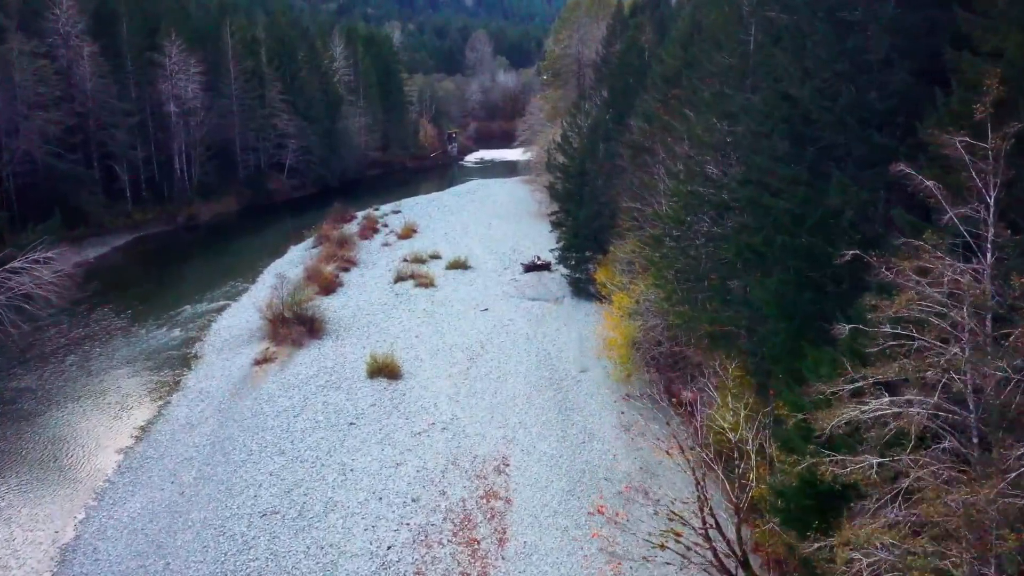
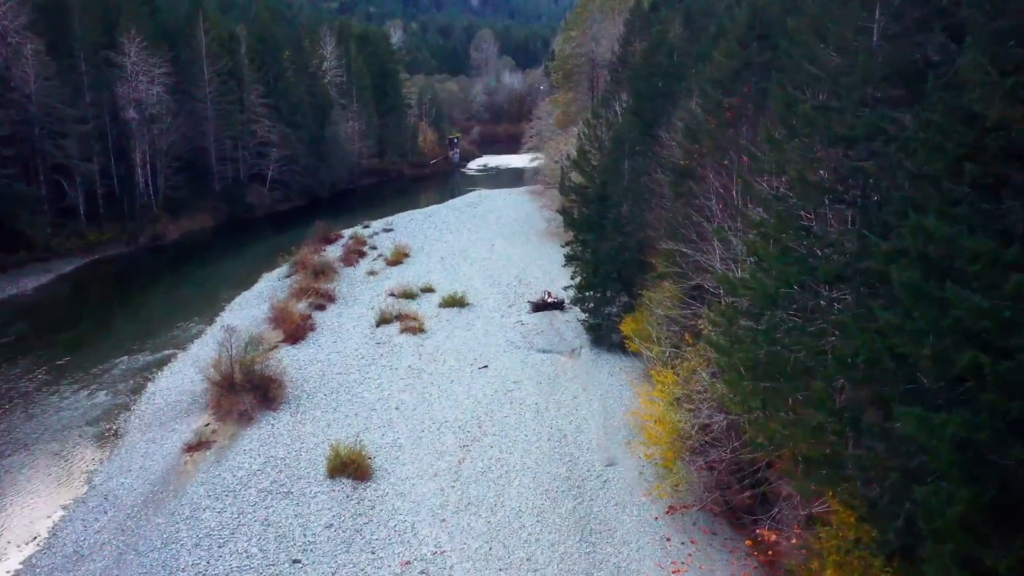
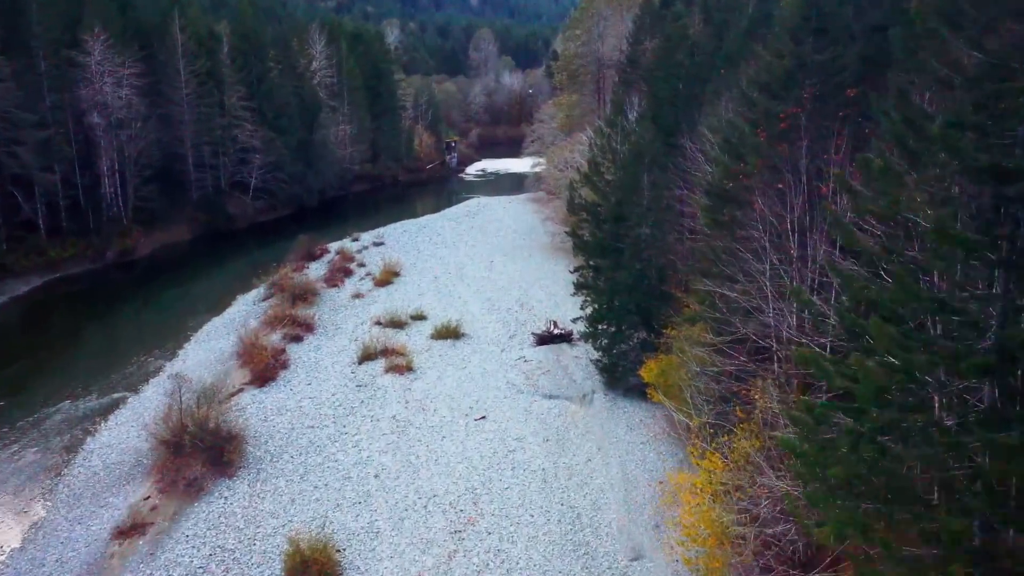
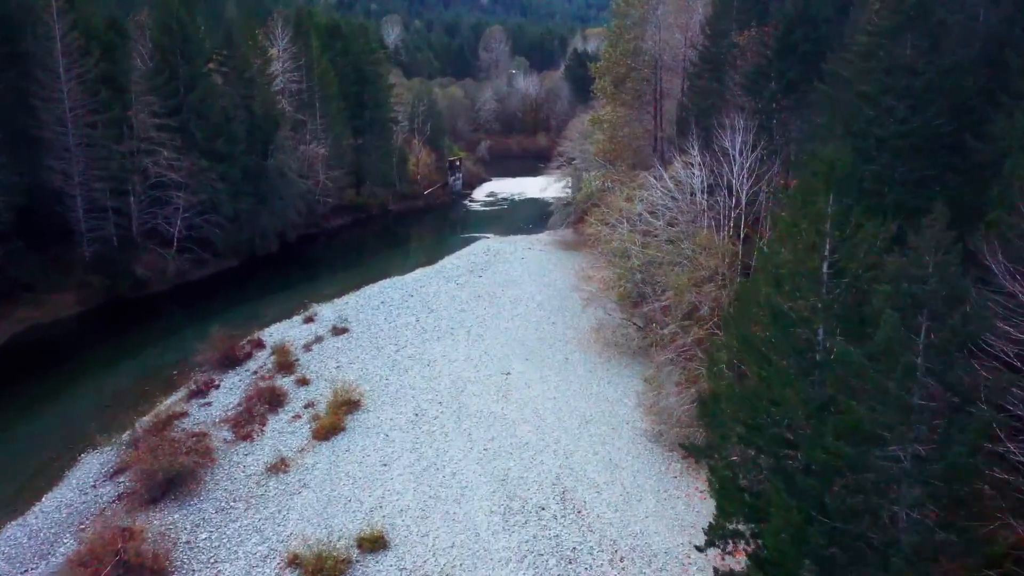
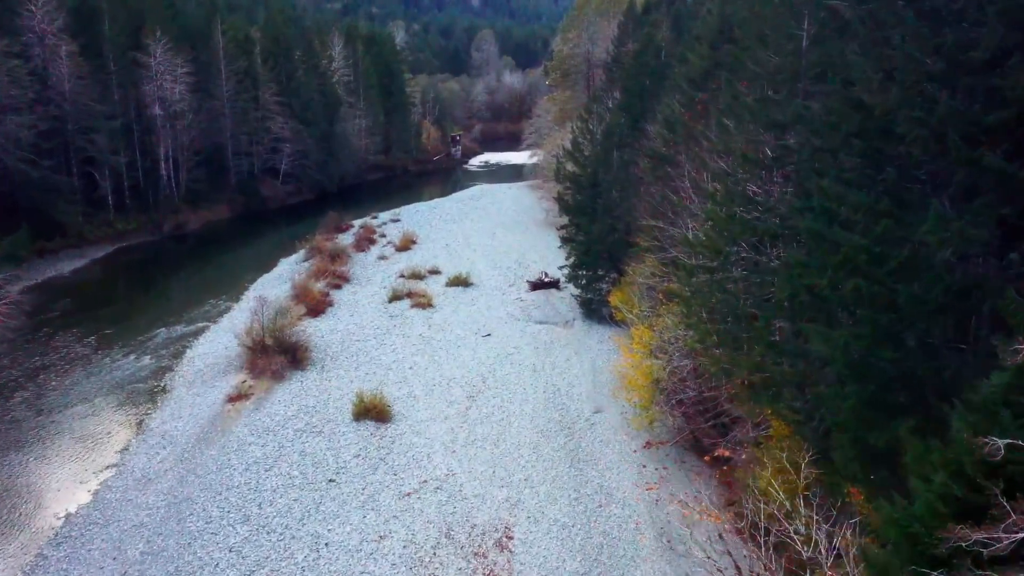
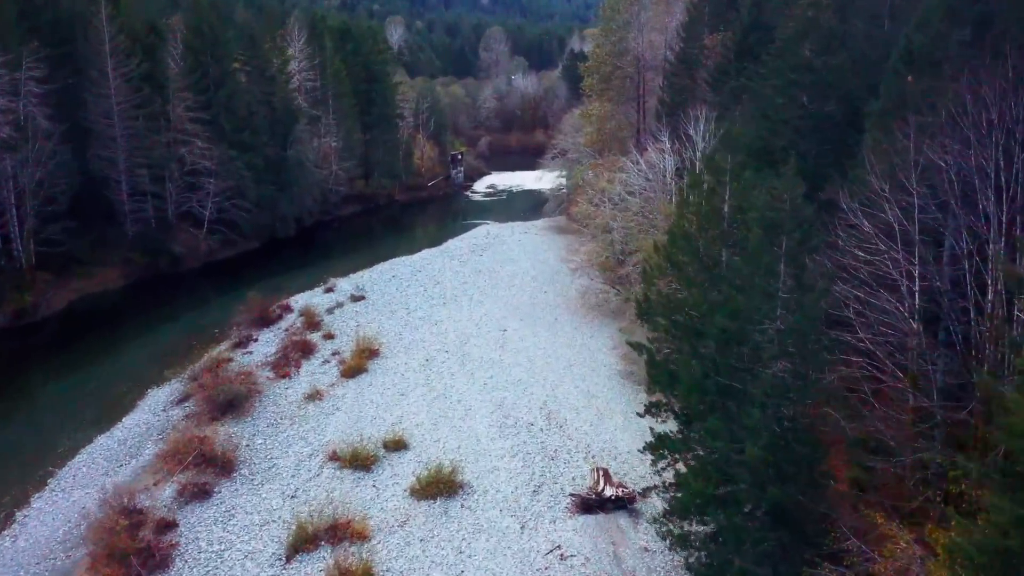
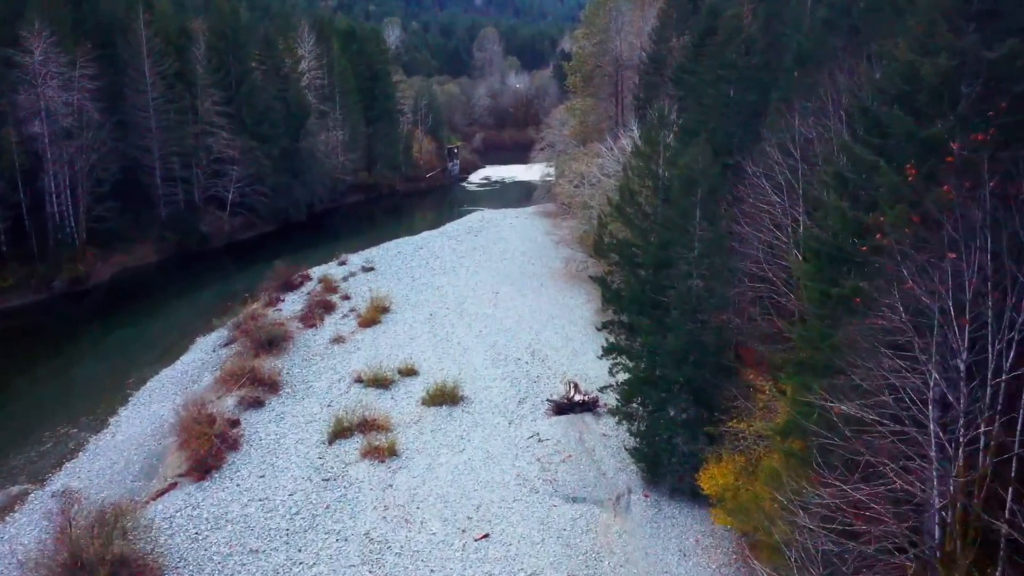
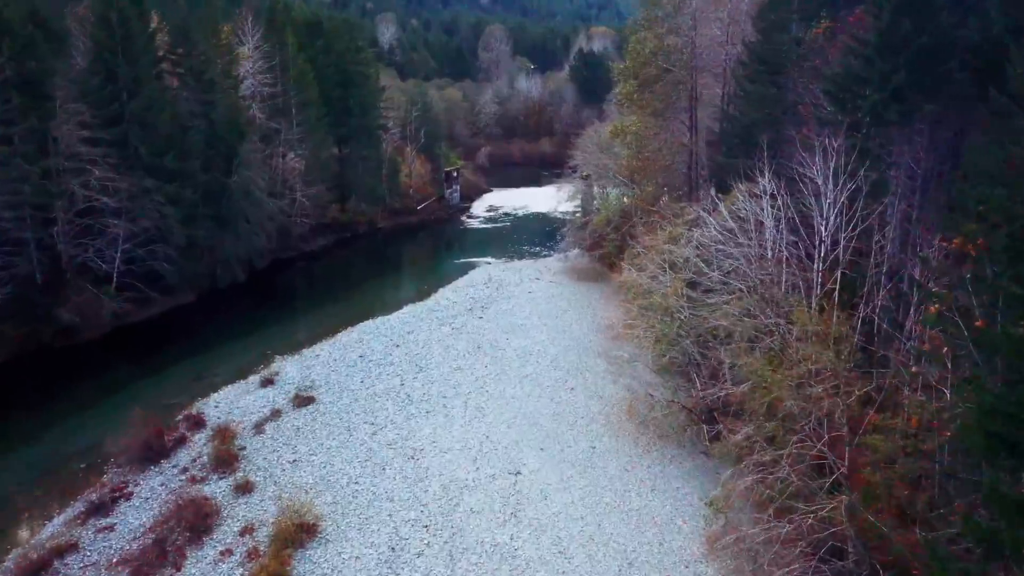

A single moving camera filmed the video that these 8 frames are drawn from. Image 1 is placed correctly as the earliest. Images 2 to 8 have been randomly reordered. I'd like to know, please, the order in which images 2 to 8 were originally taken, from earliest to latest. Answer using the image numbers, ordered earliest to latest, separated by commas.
5, 2, 3, 7, 6, 4, 8
